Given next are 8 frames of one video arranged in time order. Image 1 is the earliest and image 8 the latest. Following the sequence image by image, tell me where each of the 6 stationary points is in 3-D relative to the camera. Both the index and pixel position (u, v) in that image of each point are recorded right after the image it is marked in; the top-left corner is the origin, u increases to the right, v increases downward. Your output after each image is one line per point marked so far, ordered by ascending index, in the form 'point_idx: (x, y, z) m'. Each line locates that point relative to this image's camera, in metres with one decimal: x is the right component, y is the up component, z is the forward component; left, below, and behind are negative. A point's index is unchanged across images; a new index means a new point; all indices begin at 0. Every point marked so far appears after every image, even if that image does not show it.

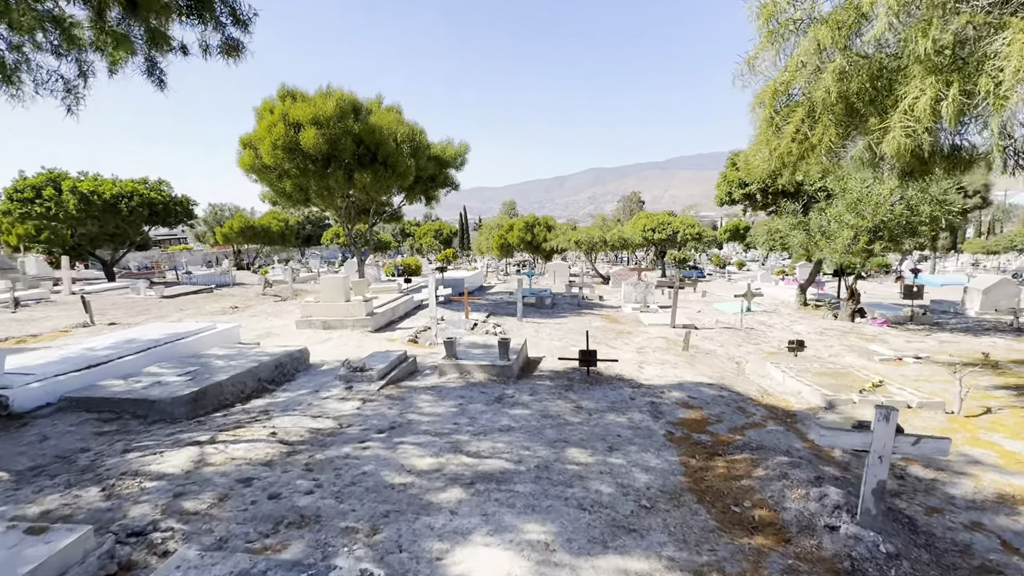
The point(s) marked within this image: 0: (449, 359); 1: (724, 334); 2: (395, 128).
0: (-1.2, -1.4, +8.9) m
1: (+6.7, -1.4, +14.7) m
2: (-4.3, +5.9, +17.2) m
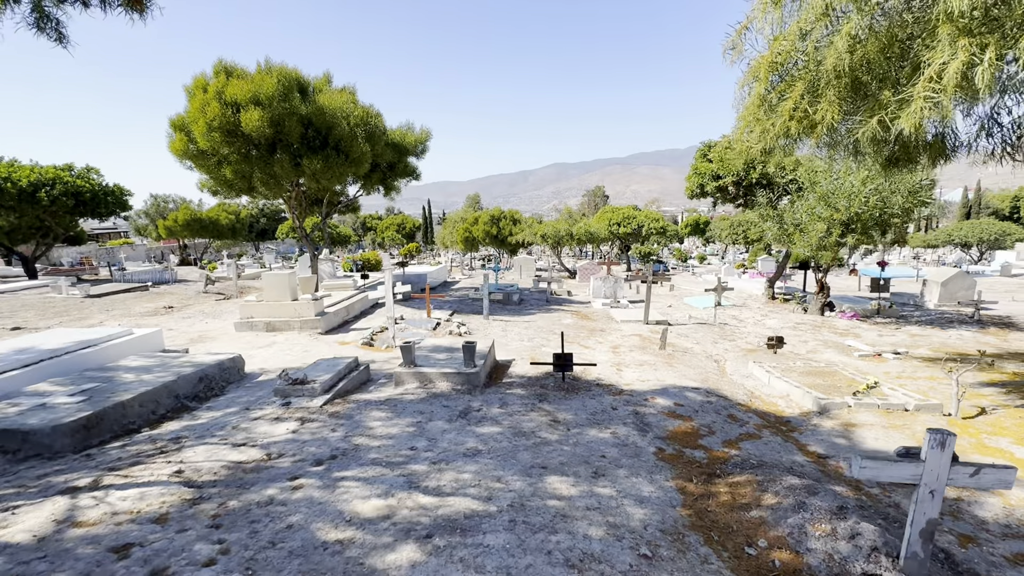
0: (-1.8, -1.3, +7.8) m
1: (+5.6, -1.3, +14.1) m
2: (-5.5, +6.0, +15.8) m
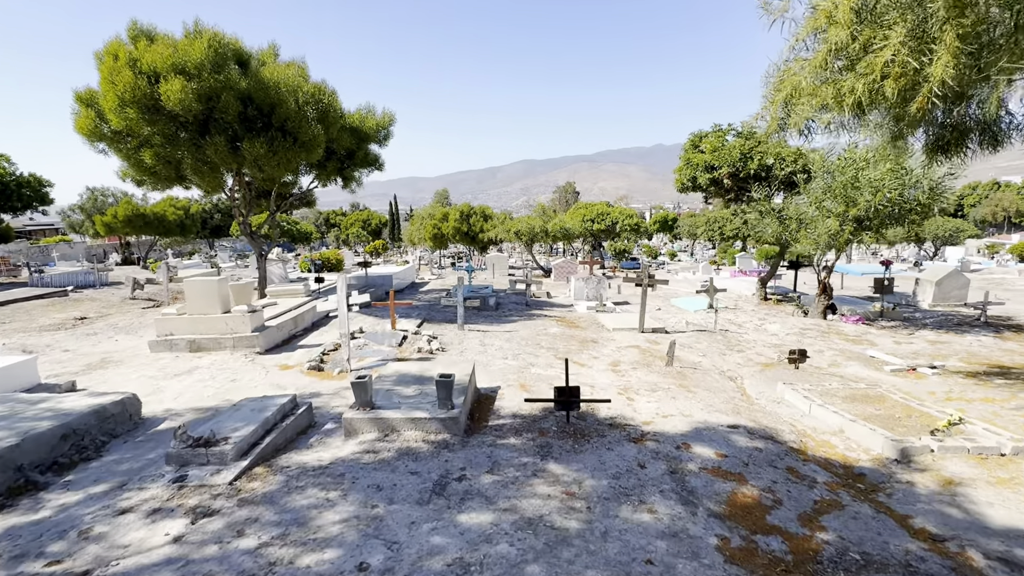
0: (-1.9, -1.5, +5.9) m
1: (+5.1, -1.4, +12.6) m
2: (-6.2, +5.8, +13.5) m
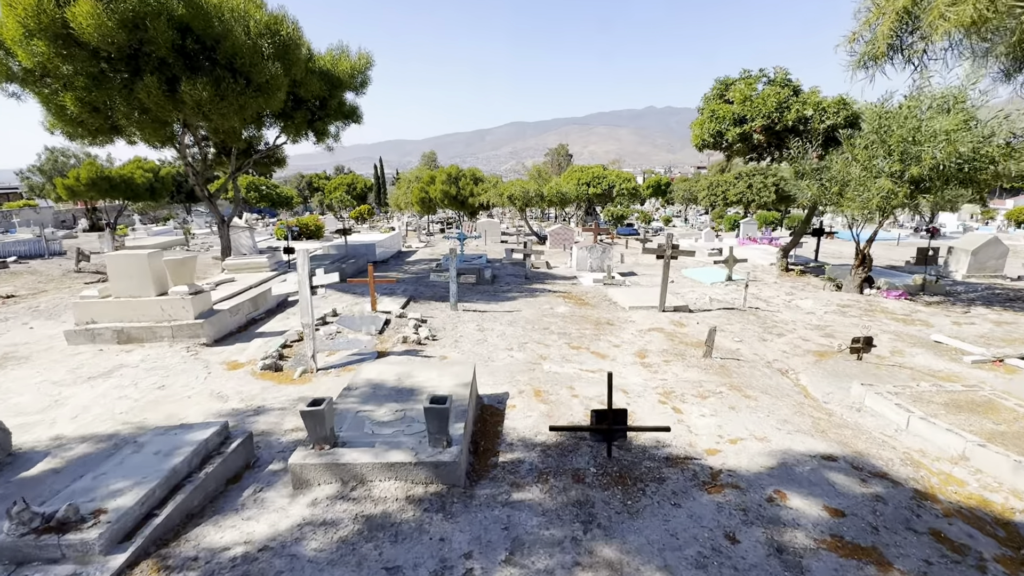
0: (-1.7, -1.4, +4.1) m
1: (+5.1, -0.7, +10.9) m
2: (-6.2, +6.5, +11.0) m
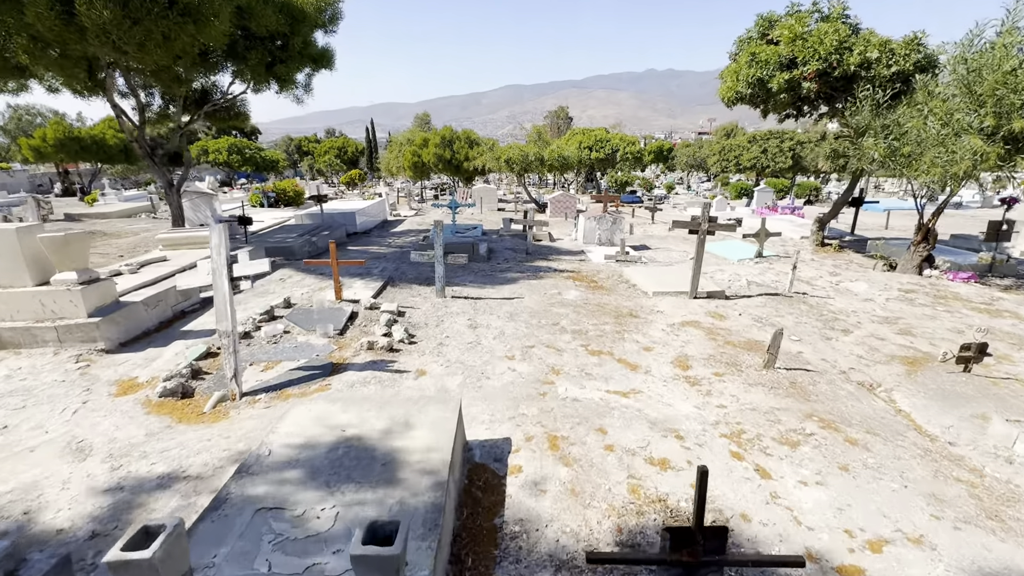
0: (-1.6, -1.5, +2.1) m
1: (+5.1, -0.4, +9.0) m
2: (-6.2, +6.8, +8.5) m
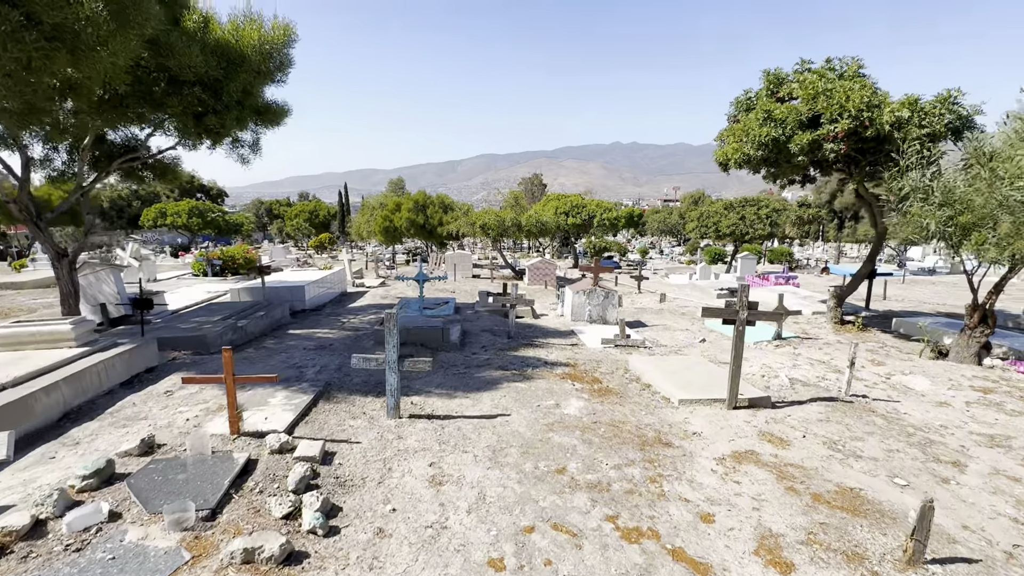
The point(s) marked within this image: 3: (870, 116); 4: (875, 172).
0: (-1.5, -2.2, -0.6) m
1: (+4.9, -2.0, +6.7) m
2: (-6.5, +5.2, +6.6) m
3: (+7.1, +3.5, +9.5) m
4: (+8.3, +2.6, +10.7) m
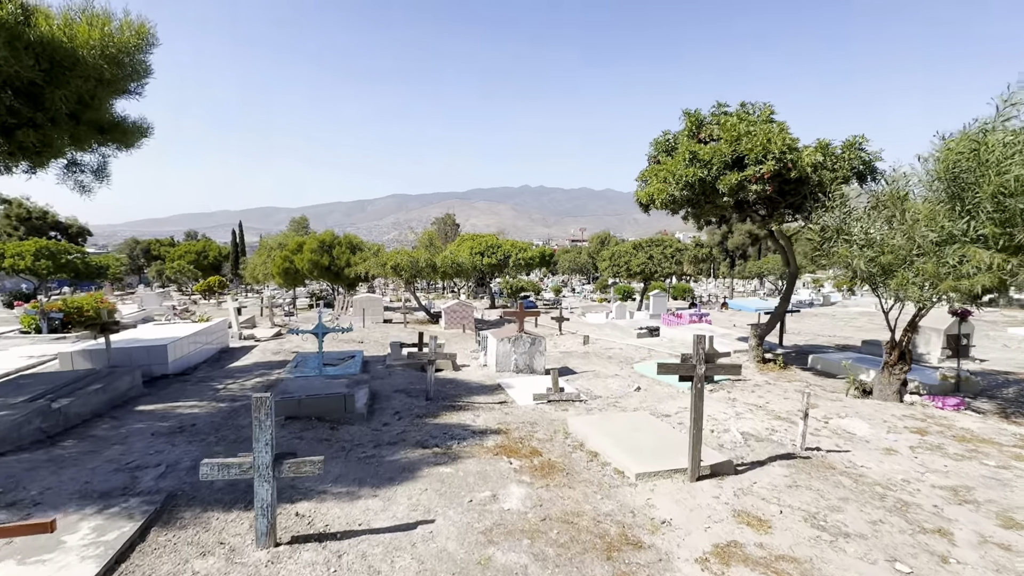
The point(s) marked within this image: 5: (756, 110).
0: (-1.0, -2.3, -2.4) m
1: (+4.0, -2.6, +6.0) m
2: (-7.4, +4.4, +4.3) m
3: (+5.5, +2.6, +9.5) m
4: (+6.5, +1.7, +10.8) m
5: (+5.4, +4.0, +10.5) m
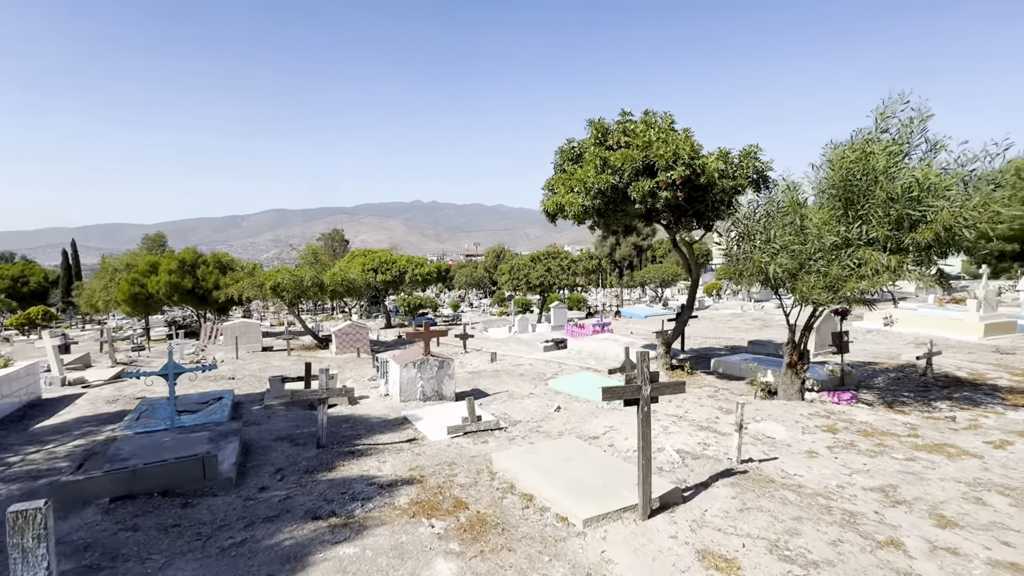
0: (+0.1, -2.2, -3.6) m
1: (+3.1, -2.7, +5.6) m
2: (-7.9, +4.0, +1.7) m
3: (+3.6, +2.5, +9.5) m
4: (+4.3, +1.6, +11.0) m
5: (+3.3, +3.8, +10.5) m
